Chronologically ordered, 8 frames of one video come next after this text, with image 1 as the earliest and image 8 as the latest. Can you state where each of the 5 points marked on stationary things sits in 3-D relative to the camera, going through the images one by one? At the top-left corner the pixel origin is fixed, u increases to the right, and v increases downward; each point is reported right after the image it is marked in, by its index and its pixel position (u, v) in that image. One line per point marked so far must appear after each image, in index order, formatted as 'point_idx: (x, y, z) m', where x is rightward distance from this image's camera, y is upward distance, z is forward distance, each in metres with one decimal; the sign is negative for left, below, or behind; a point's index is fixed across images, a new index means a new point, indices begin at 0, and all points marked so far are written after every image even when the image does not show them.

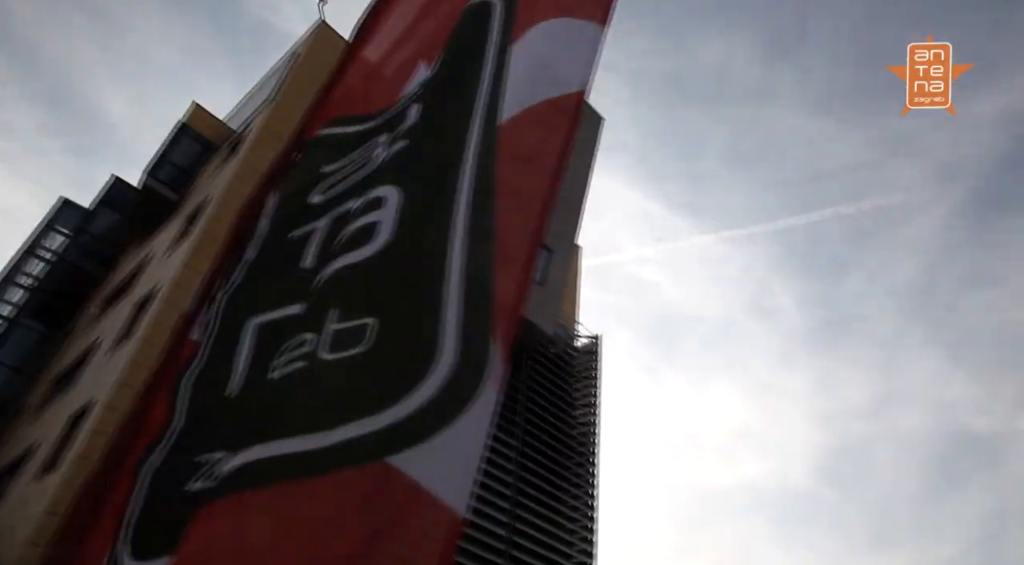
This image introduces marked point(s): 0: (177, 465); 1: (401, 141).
0: (-4.2, -2.4, +9.6) m
1: (-1.5, +2.1, +10.6) m
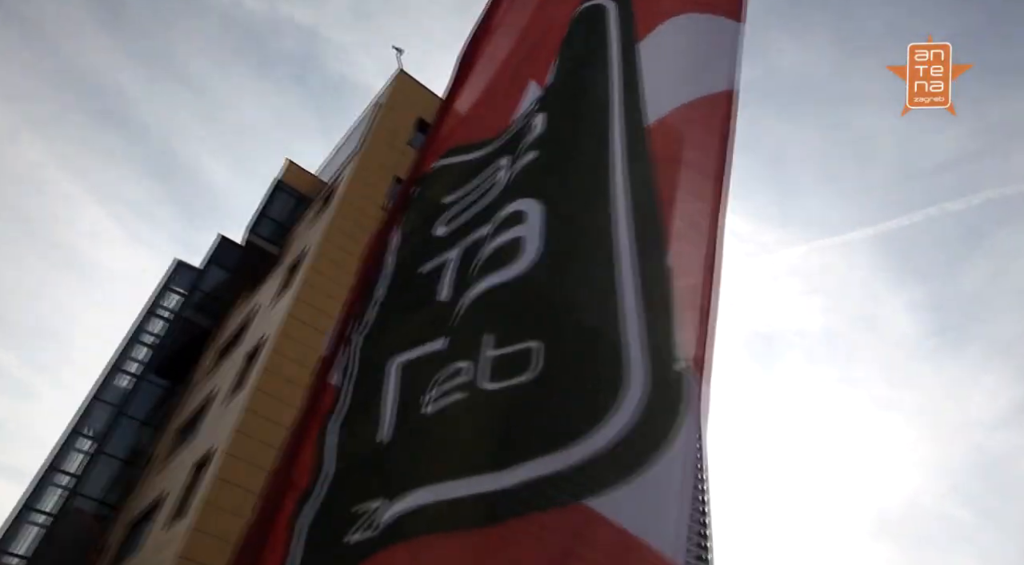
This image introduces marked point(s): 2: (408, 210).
0: (-2.1, -2.8, +9.2) m
1: (+0.3, +1.8, +10.0) m
2: (-2.0, +1.4, +14.6) m
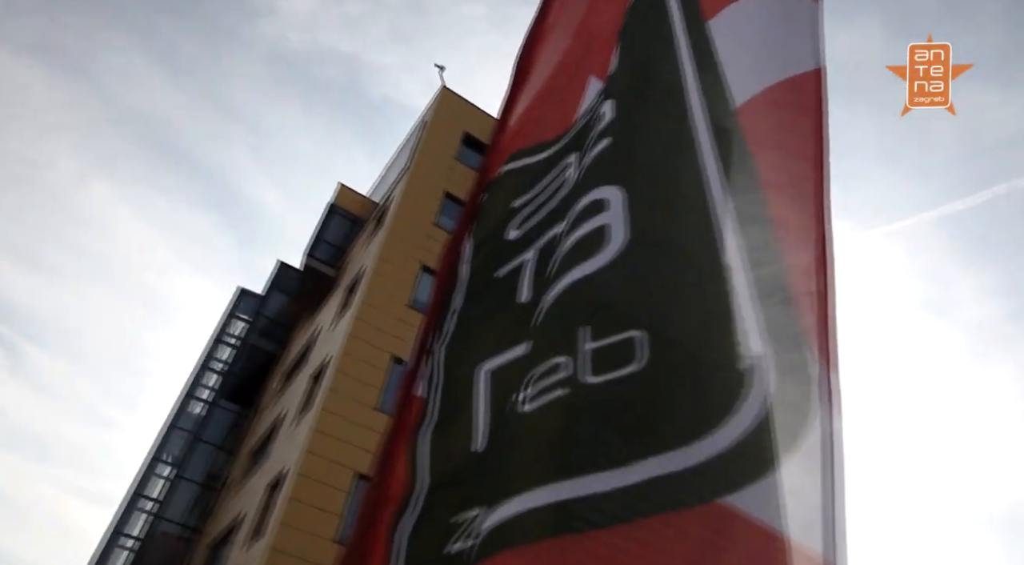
0: (-0.9, -2.9, +9.0) m
1: (+1.2, +1.9, +9.6) m
2: (-0.7, +1.3, +14.4) m
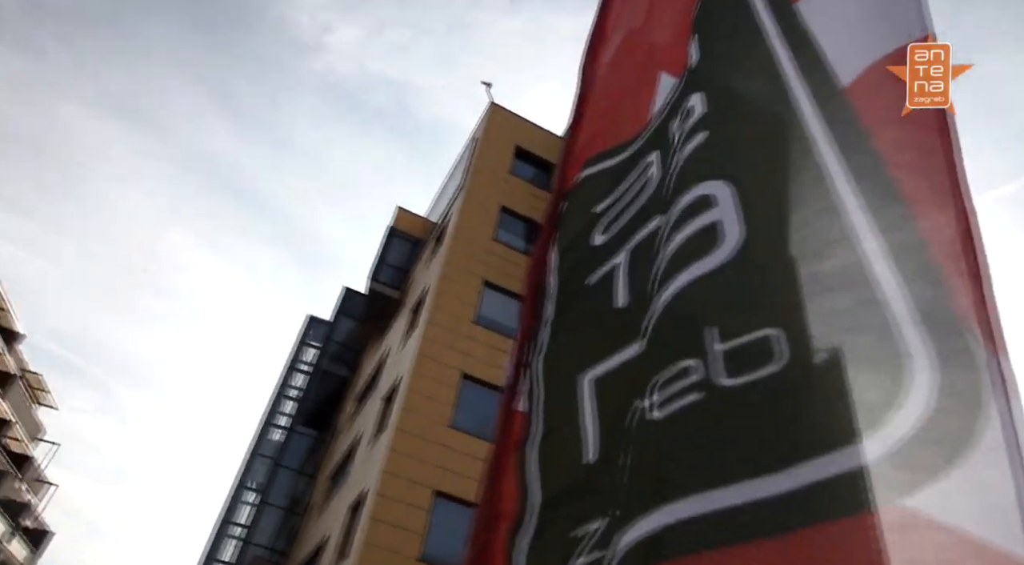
0: (+0.5, -3.0, +8.8) m
1: (+2.4, +1.9, +9.3) m
2: (+0.9, +1.1, +14.3) m
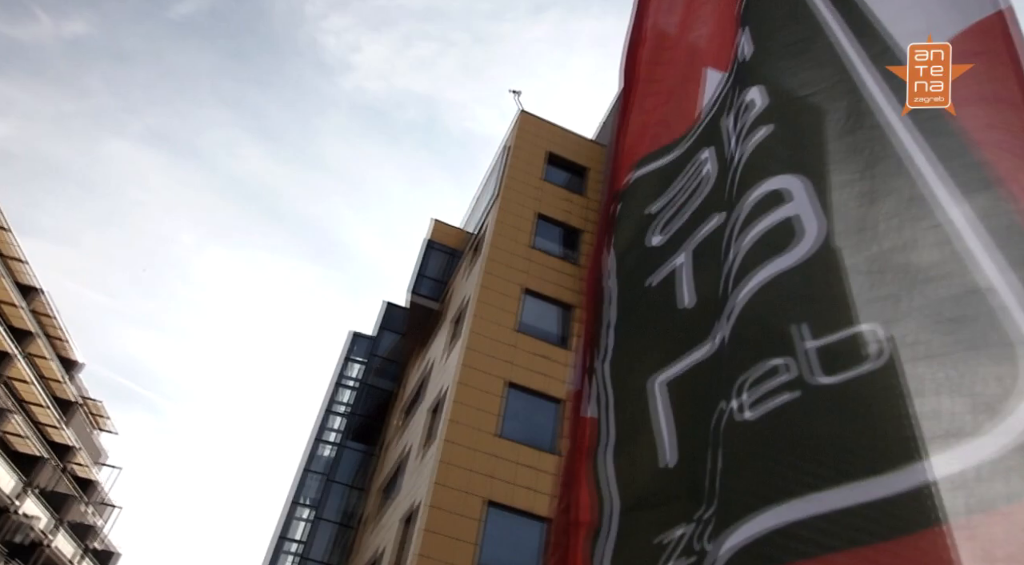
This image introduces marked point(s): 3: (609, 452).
0: (+1.4, -3.1, +8.7) m
1: (+3.1, +1.9, +9.2) m
2: (+2.0, +1.0, +14.2) m
3: (+1.3, -2.3, +10.0) m
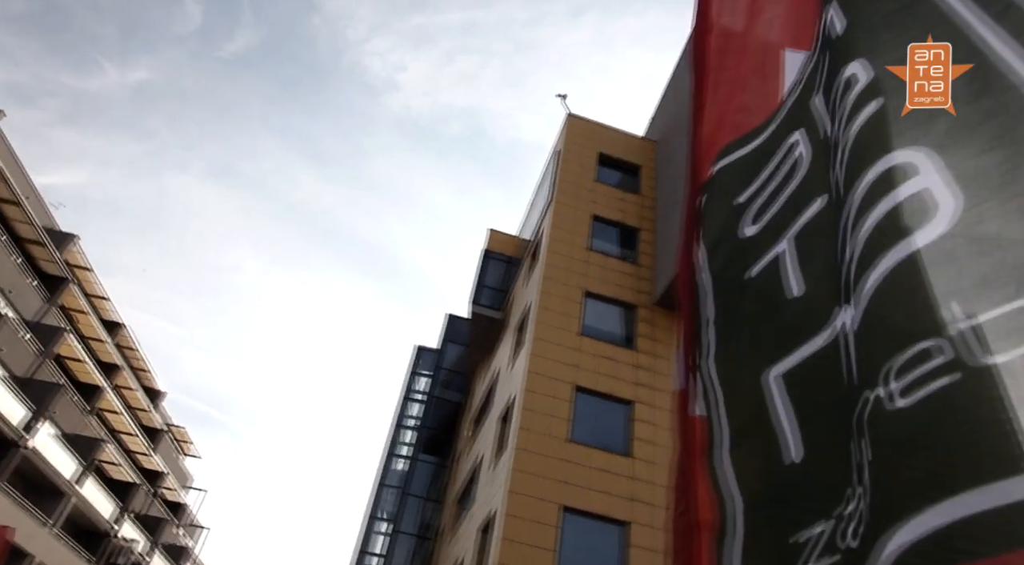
0: (+2.9, -3.0, +8.4) m
1: (+4.2, +2.1, +8.8) m
2: (+3.6, +1.1, +13.8) m
3: (+2.8, -2.2, +9.7) m
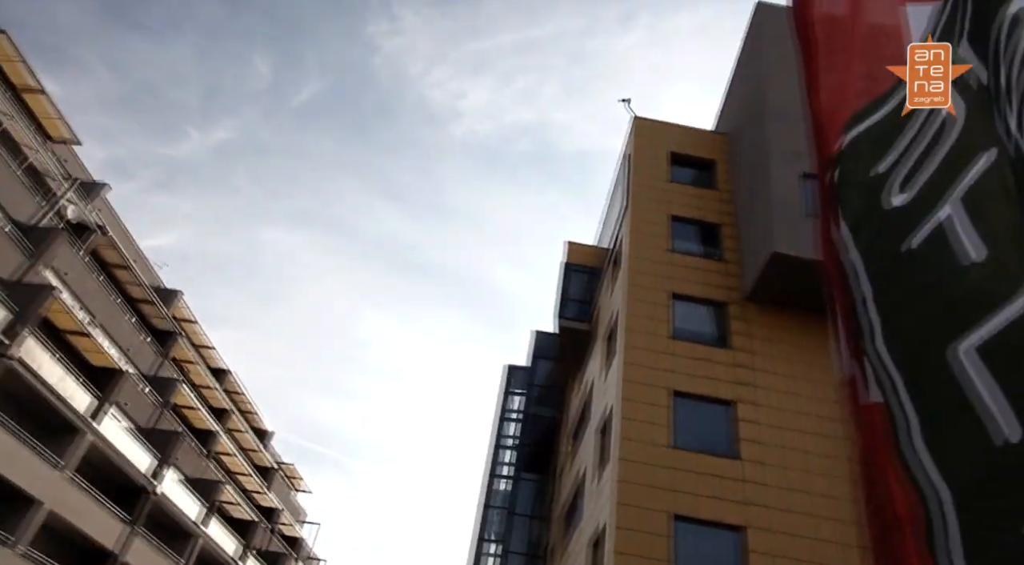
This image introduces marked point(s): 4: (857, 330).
0: (+4.8, -2.6, +7.5) m
1: (+5.7, +2.6, +7.9) m
2: (+5.8, +1.5, +13.0) m
3: (+4.9, -1.8, +8.9) m
4: (+5.0, -0.6, +10.7) m
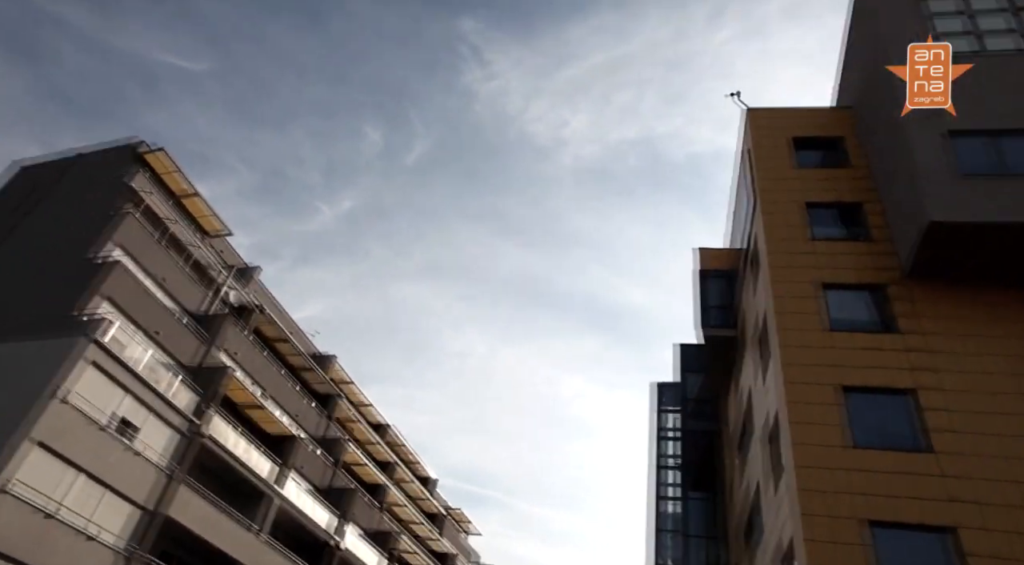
0: (+7.5, -1.5, +5.3) m
1: (+7.6, +3.8, +5.8) m
2: (+8.8, +2.6, +10.7) m
3: (+7.7, -0.8, +6.7) m
4: (+8.0, +0.4, +8.5) m
